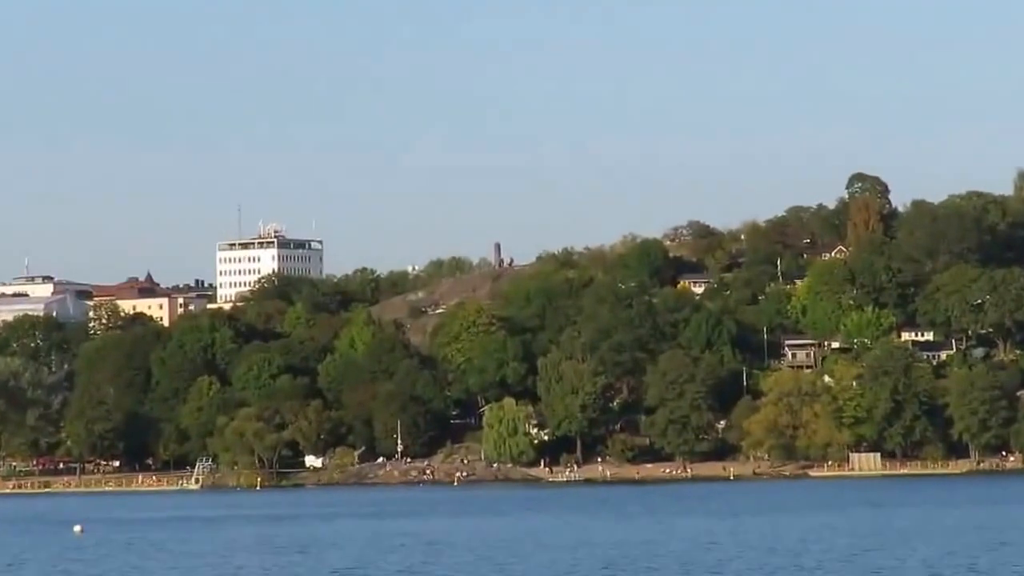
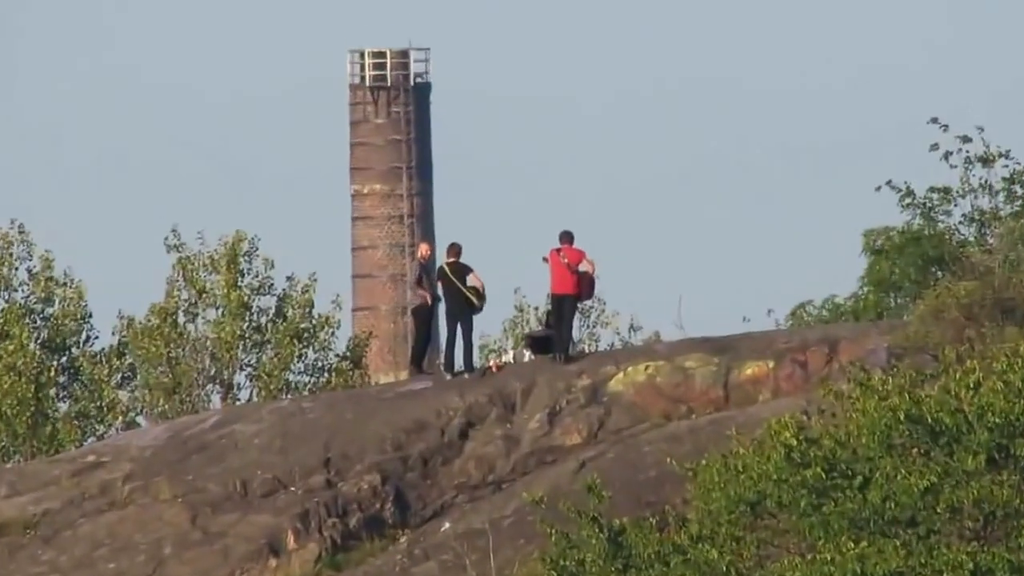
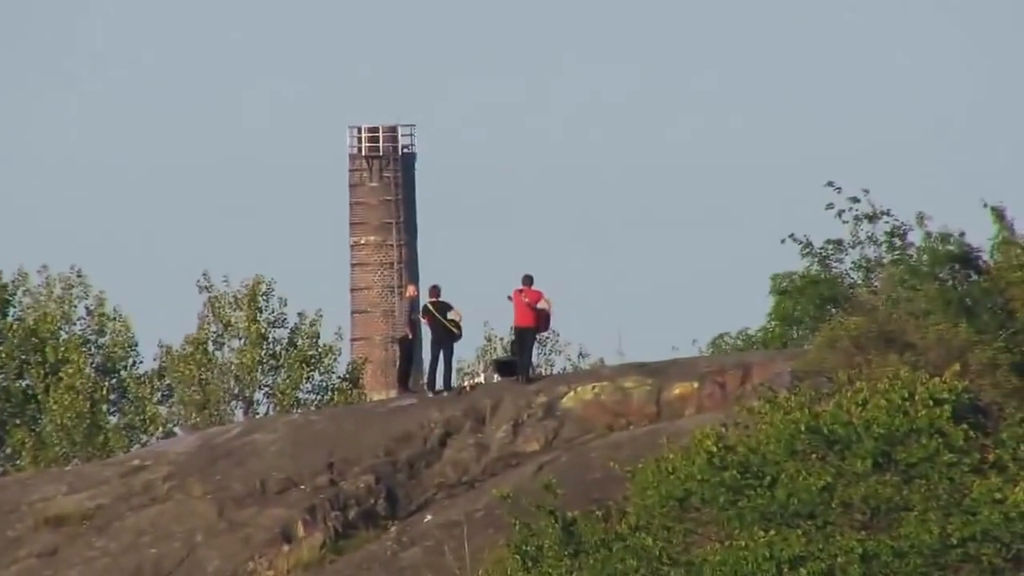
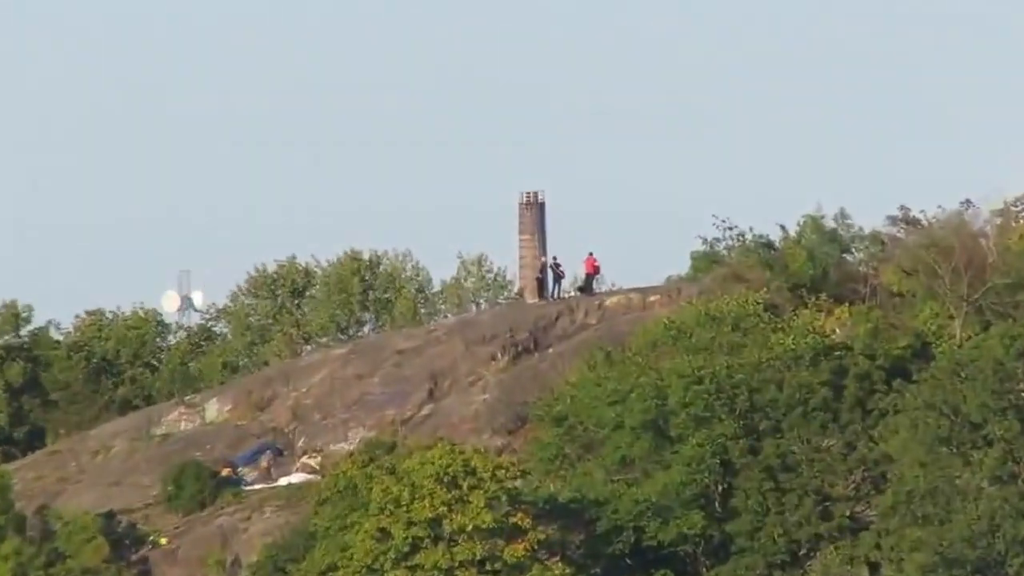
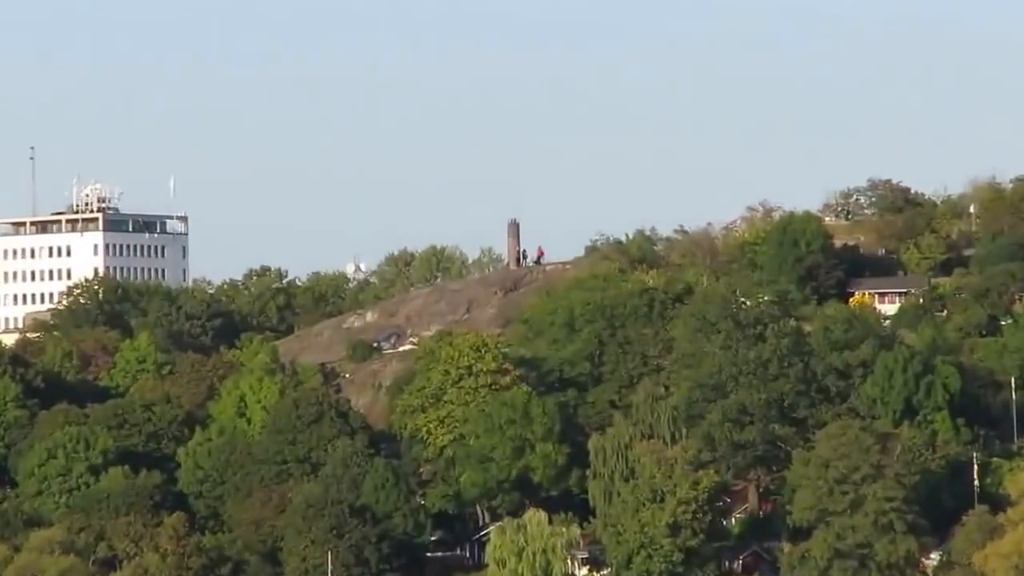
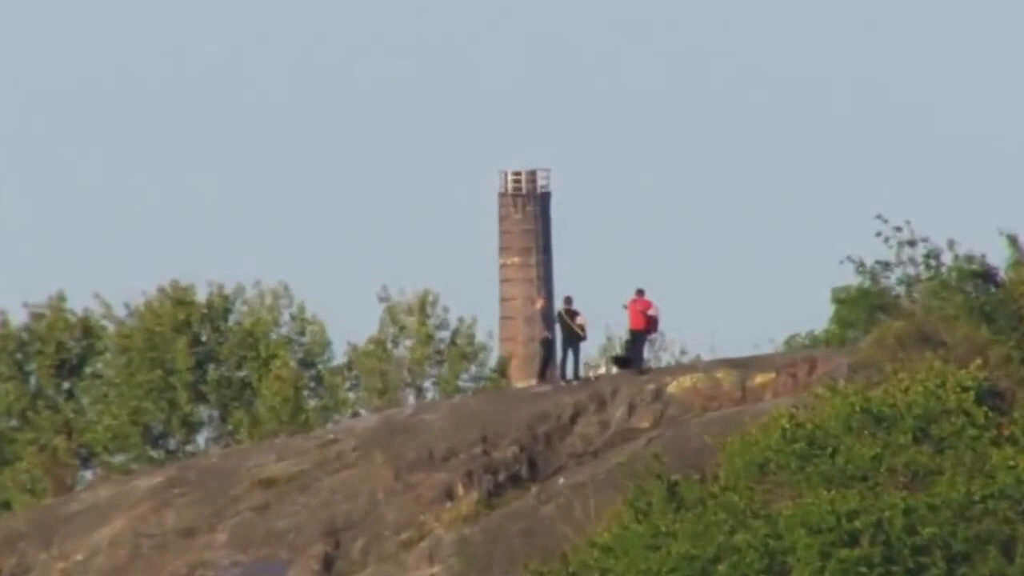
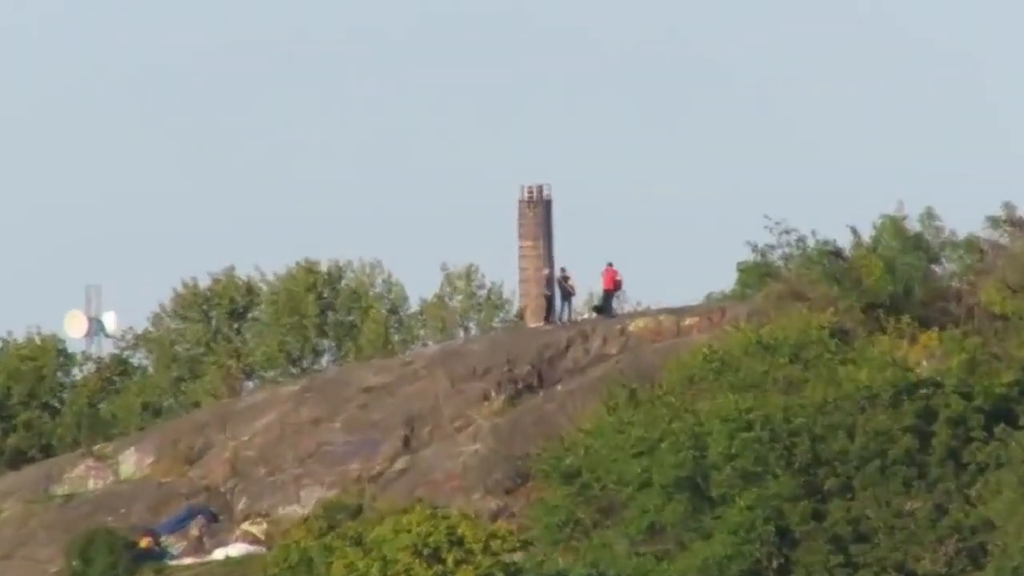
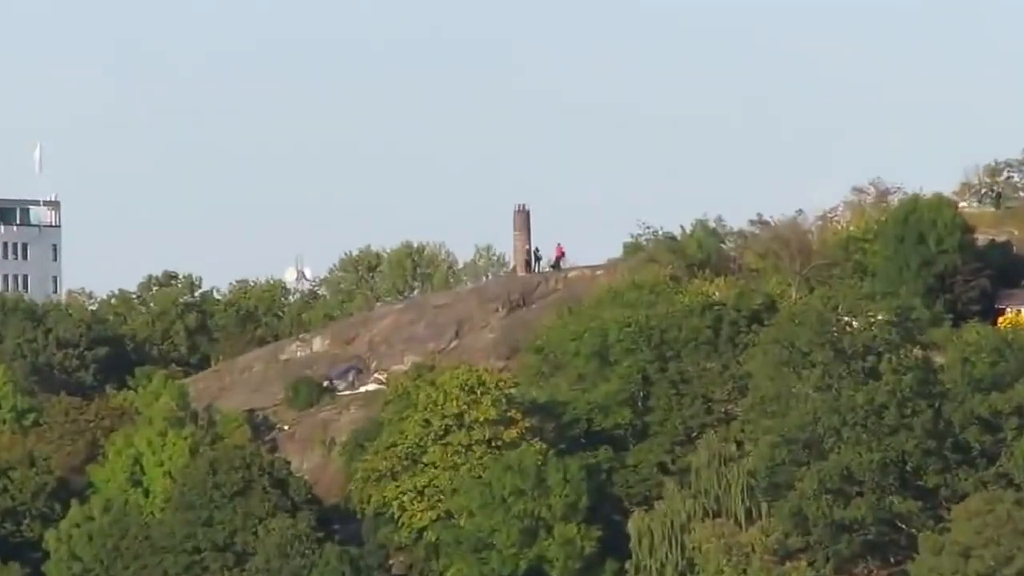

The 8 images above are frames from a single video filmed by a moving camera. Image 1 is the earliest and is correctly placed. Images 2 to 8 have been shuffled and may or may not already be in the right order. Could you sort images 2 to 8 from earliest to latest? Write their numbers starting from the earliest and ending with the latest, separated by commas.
5, 8, 4, 7, 6, 3, 2
